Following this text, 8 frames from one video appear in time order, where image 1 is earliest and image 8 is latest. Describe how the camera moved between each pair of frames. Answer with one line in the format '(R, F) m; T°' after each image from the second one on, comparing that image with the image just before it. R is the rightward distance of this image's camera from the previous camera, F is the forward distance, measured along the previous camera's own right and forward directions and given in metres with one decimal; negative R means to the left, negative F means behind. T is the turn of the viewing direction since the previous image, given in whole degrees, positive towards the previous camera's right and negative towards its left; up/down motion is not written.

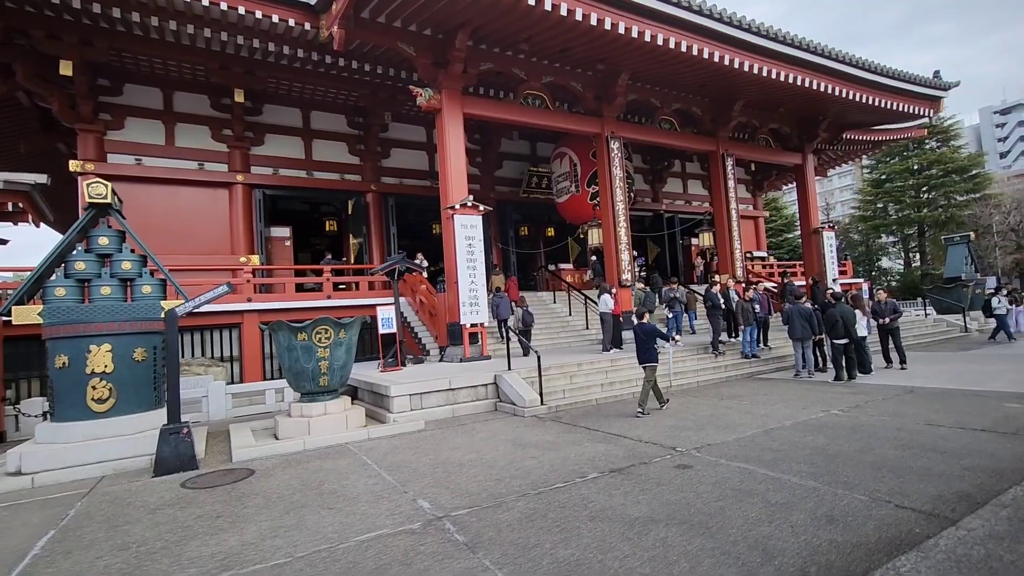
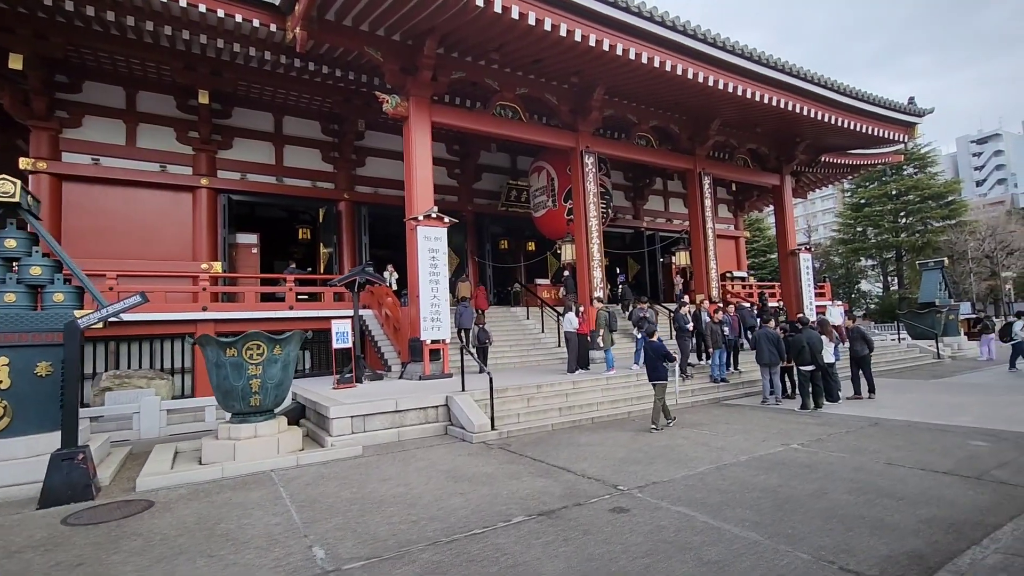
(+0.4, +0.3) m; +1°
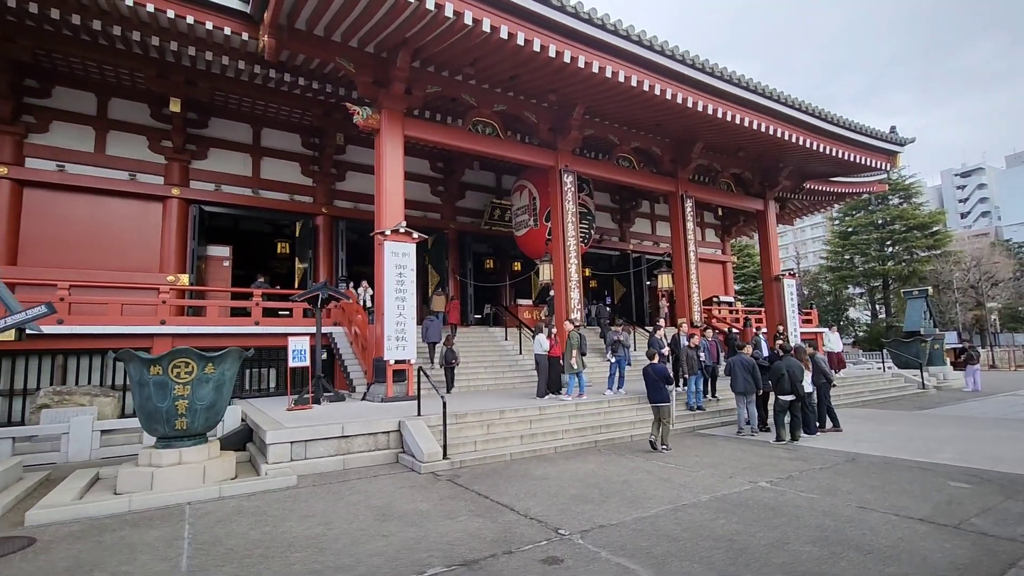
(+0.4, +0.3) m; +1°
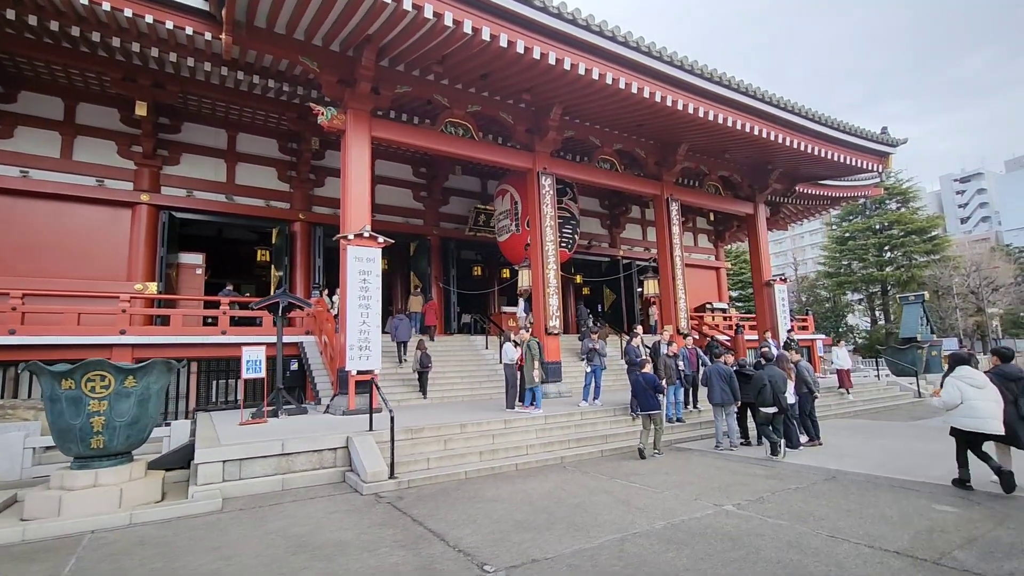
(+0.5, +0.4) m; 0°
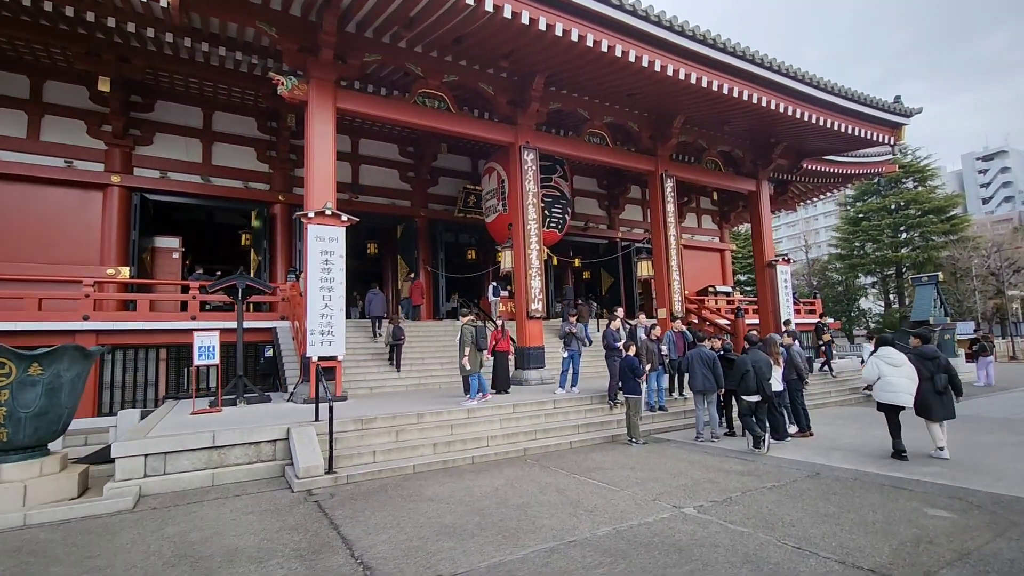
(+0.5, +0.5) m; -1°
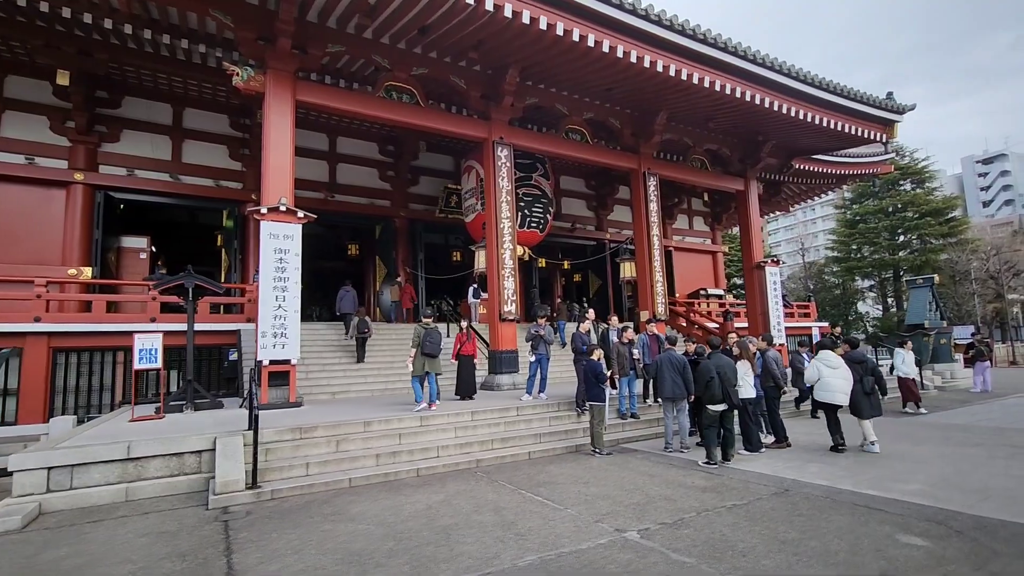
(+0.5, +0.4) m; 0°
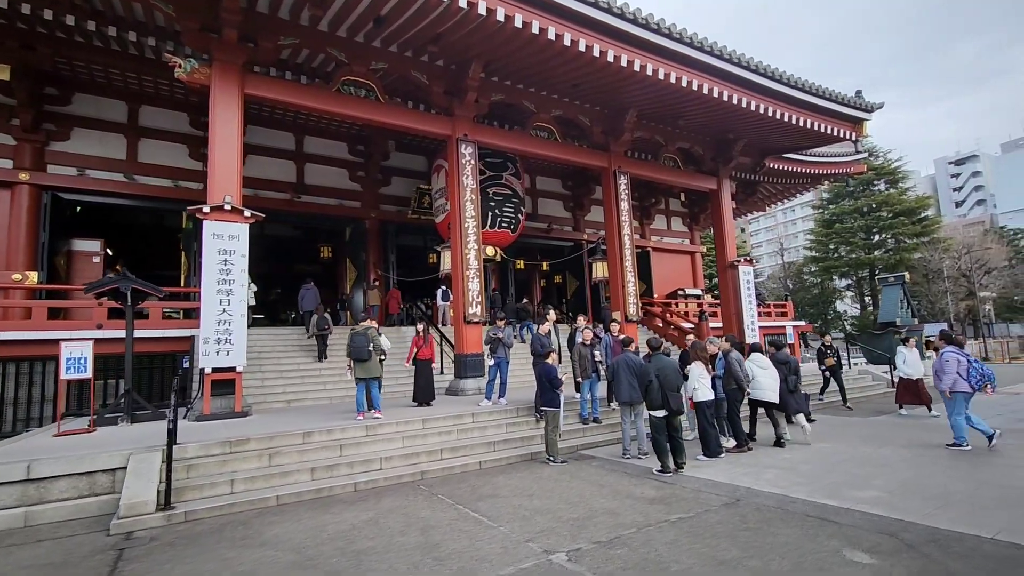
(+0.4, +0.3) m; +1°
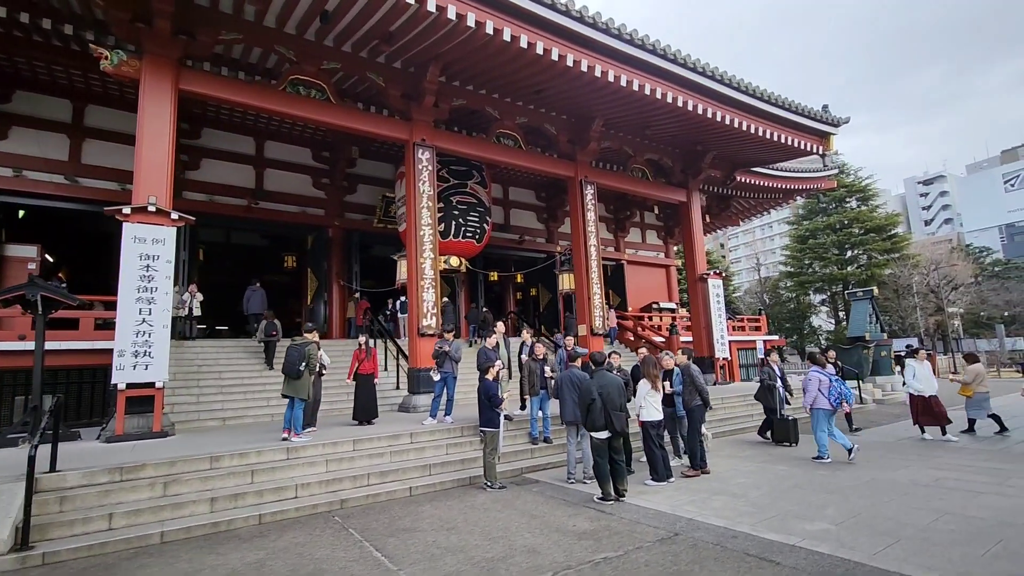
(+0.4, +0.4) m; +2°
